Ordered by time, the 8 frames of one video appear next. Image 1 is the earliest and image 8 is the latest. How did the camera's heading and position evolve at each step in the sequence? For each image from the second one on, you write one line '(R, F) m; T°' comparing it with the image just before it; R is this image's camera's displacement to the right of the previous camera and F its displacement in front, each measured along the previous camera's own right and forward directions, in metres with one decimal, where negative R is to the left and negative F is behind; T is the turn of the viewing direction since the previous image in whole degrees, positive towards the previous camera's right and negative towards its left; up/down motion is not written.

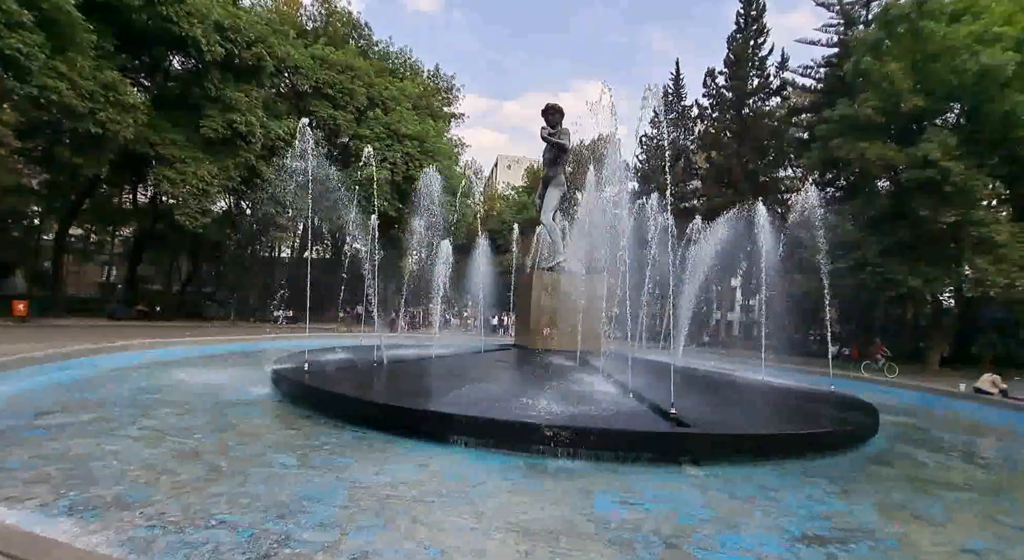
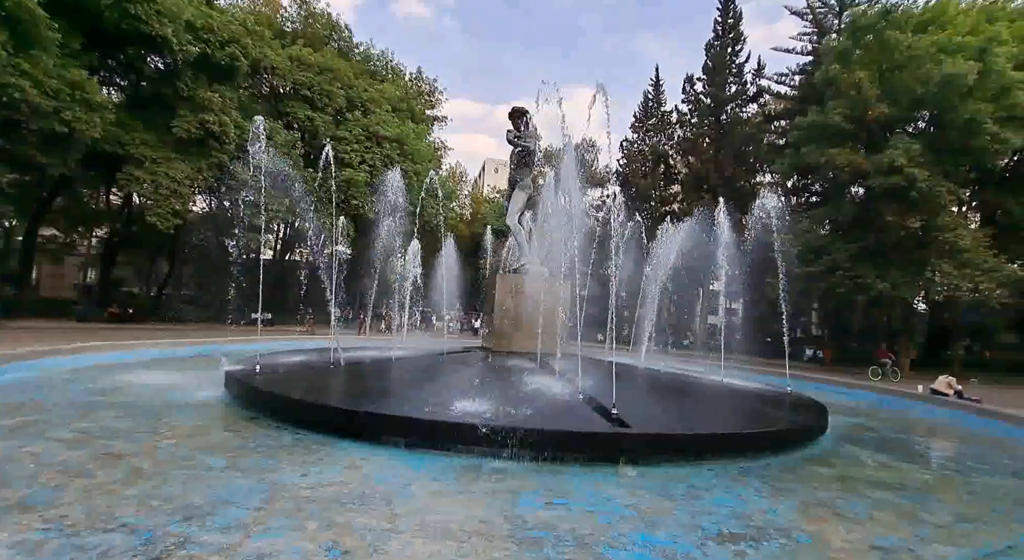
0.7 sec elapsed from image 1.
(+0.5, 0.0) m; 0°
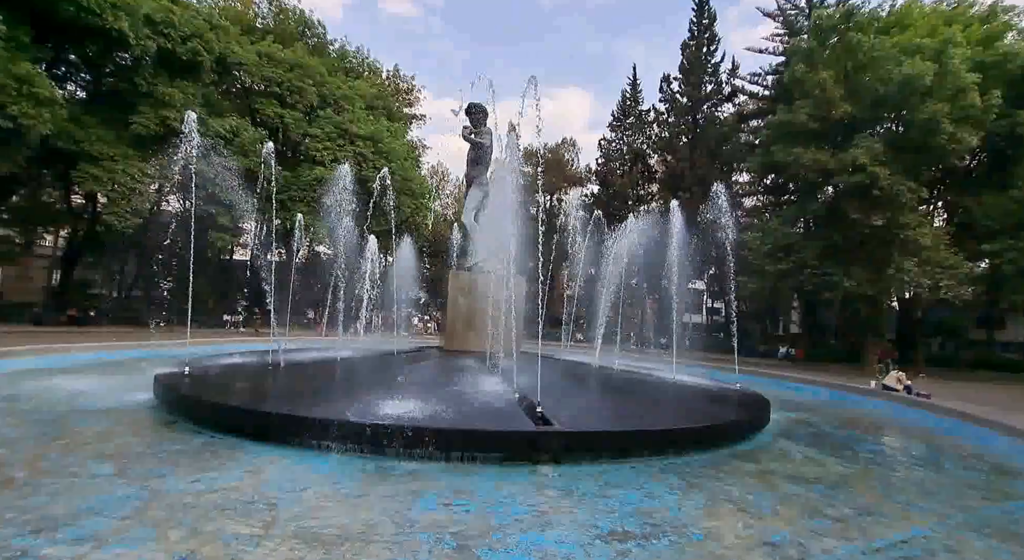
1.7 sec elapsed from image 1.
(+0.8, +0.1) m; 0°
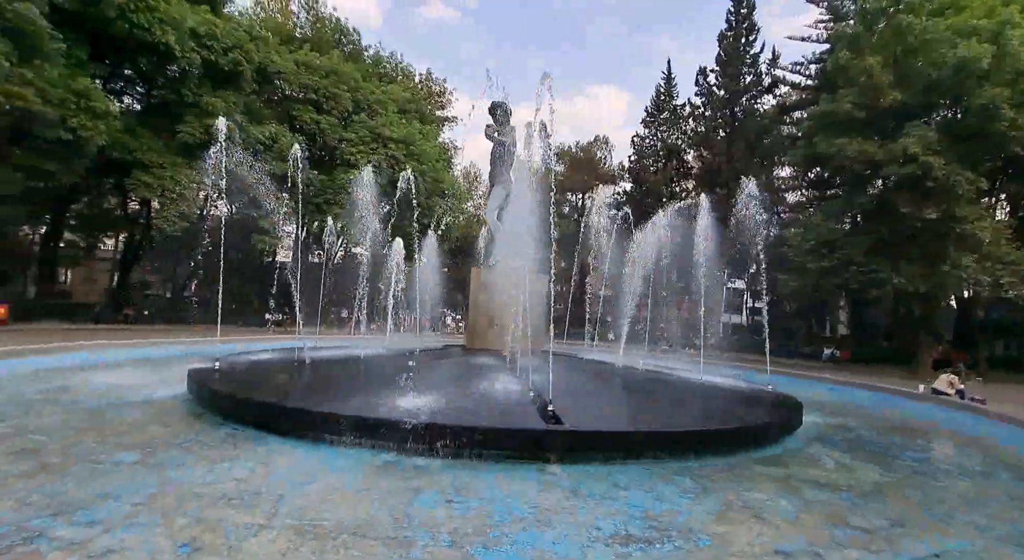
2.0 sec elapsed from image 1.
(+0.3, 0.0) m; -4°
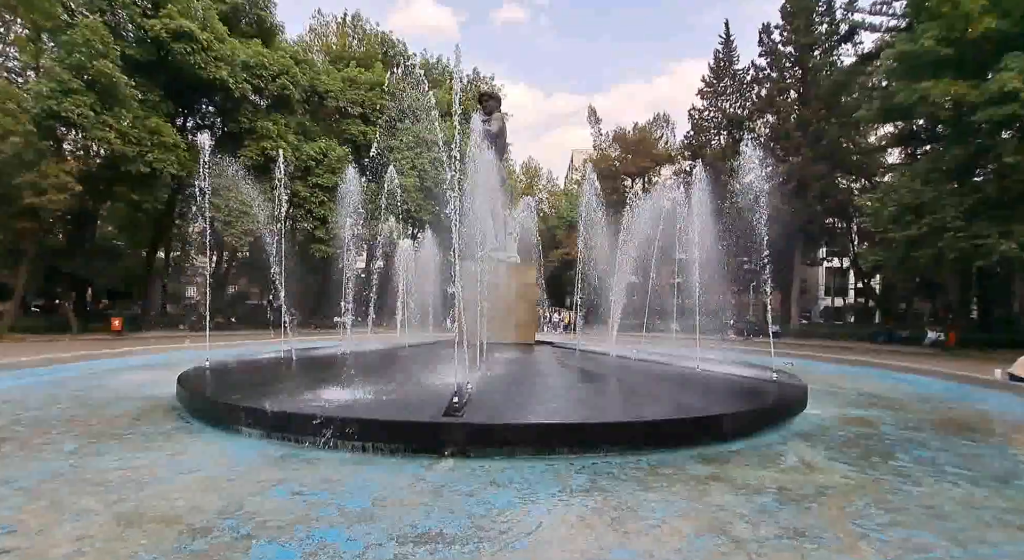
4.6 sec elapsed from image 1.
(+2.2, +0.5) m; -13°
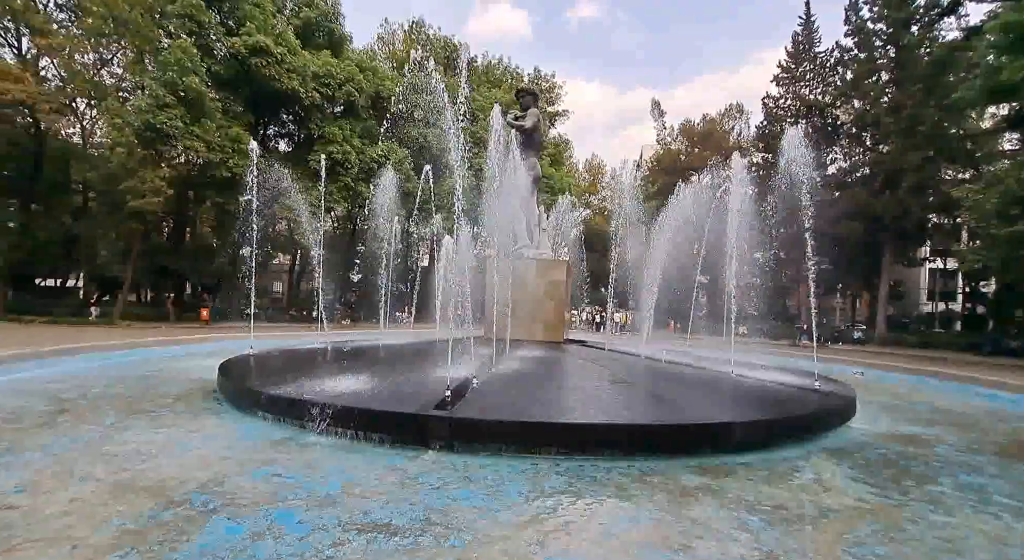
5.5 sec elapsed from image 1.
(+0.9, +0.2) m; -9°
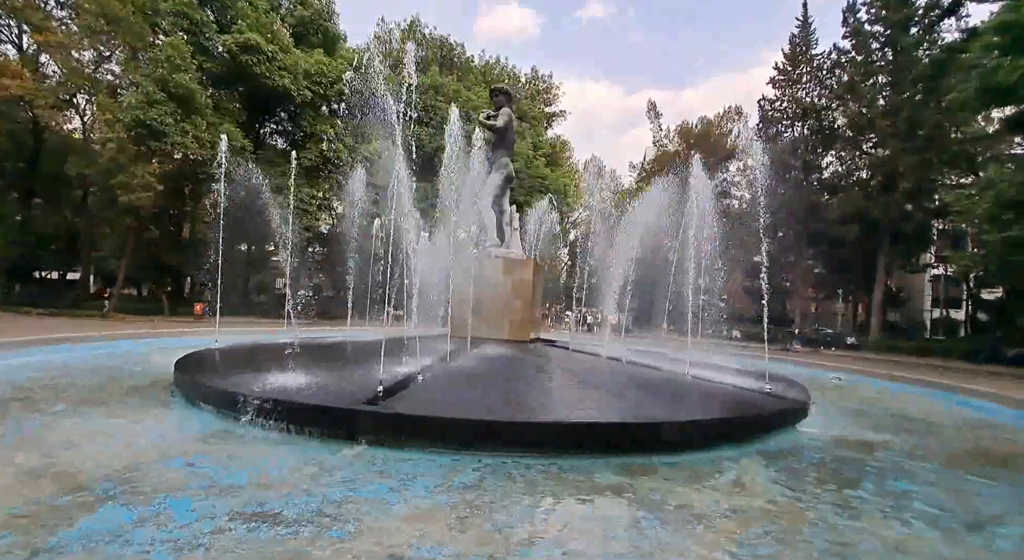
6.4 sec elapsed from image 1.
(+0.8, +0.1) m; -2°
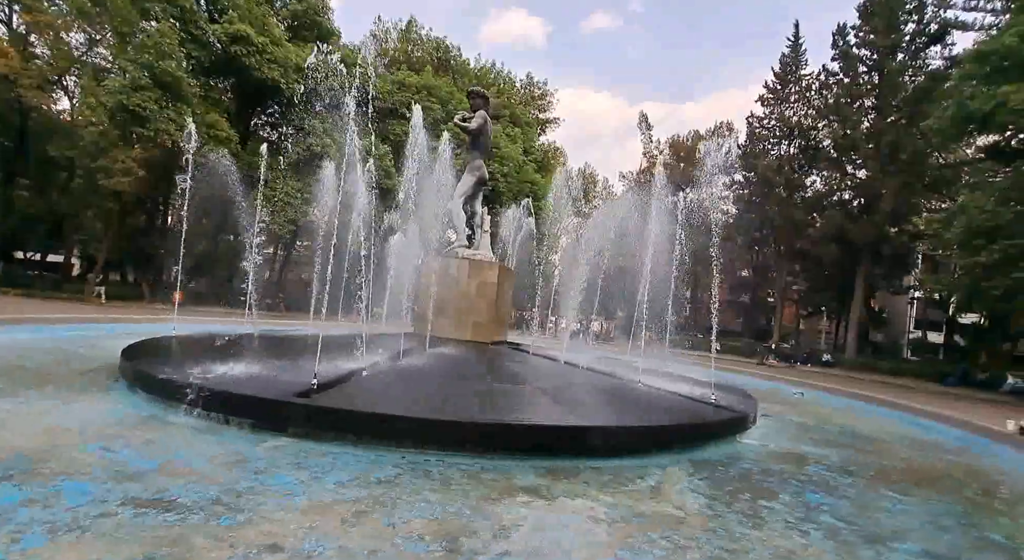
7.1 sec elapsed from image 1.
(+0.6, 0.0) m; 0°
